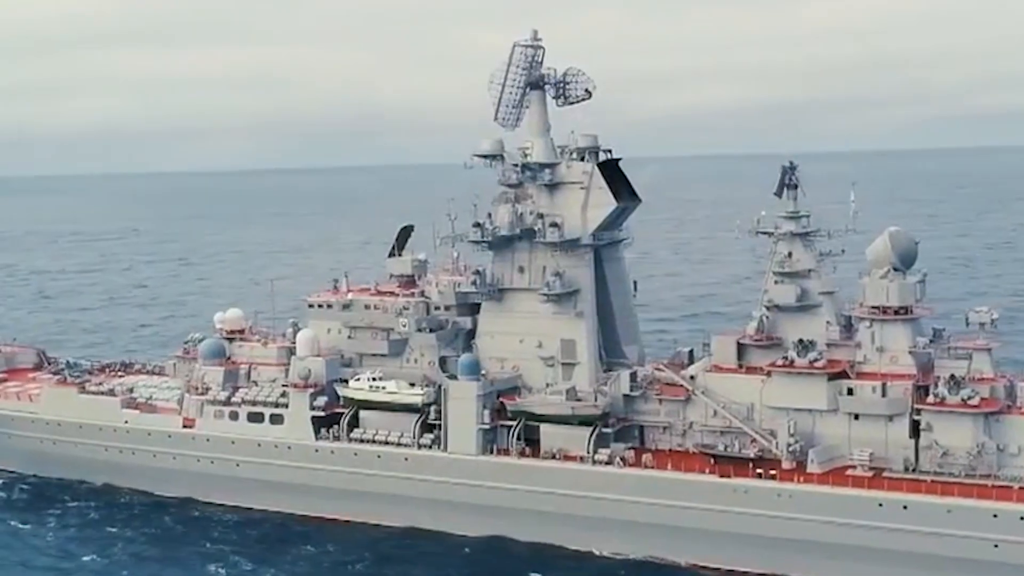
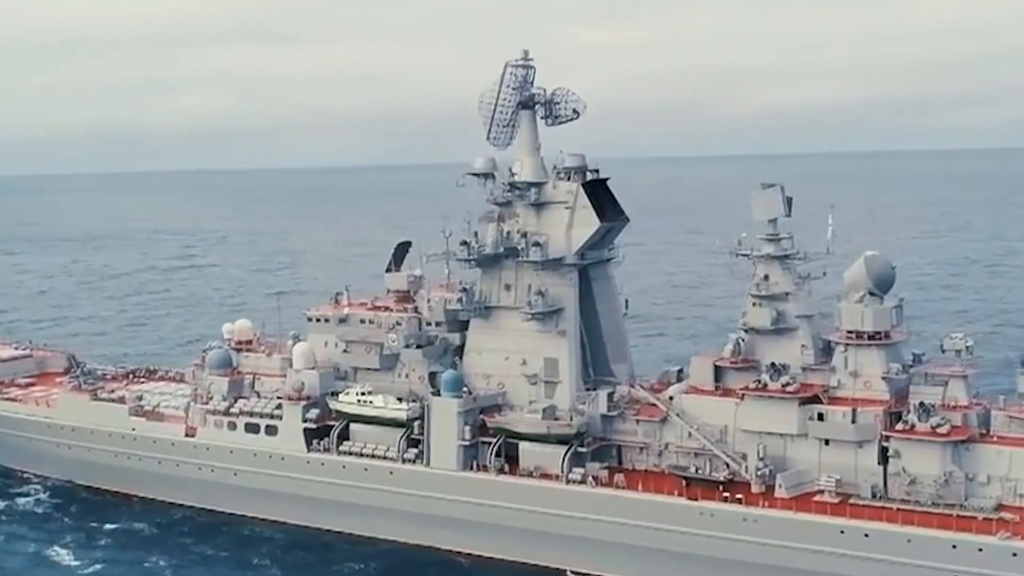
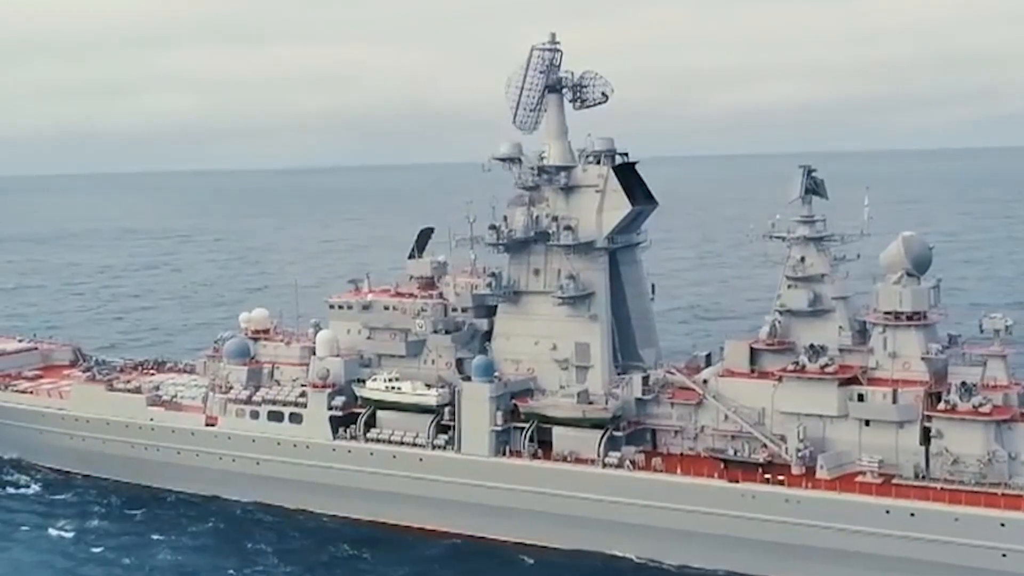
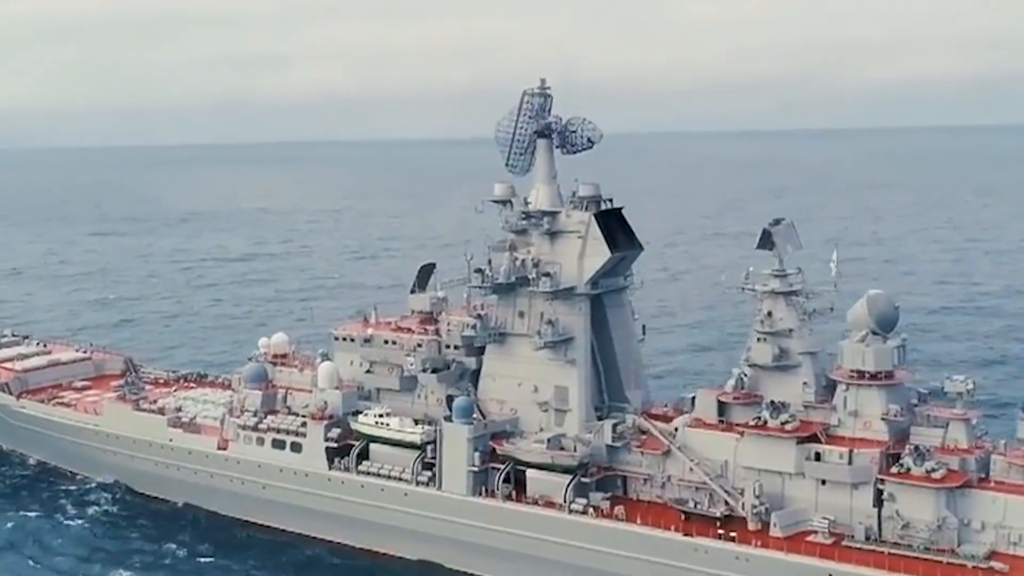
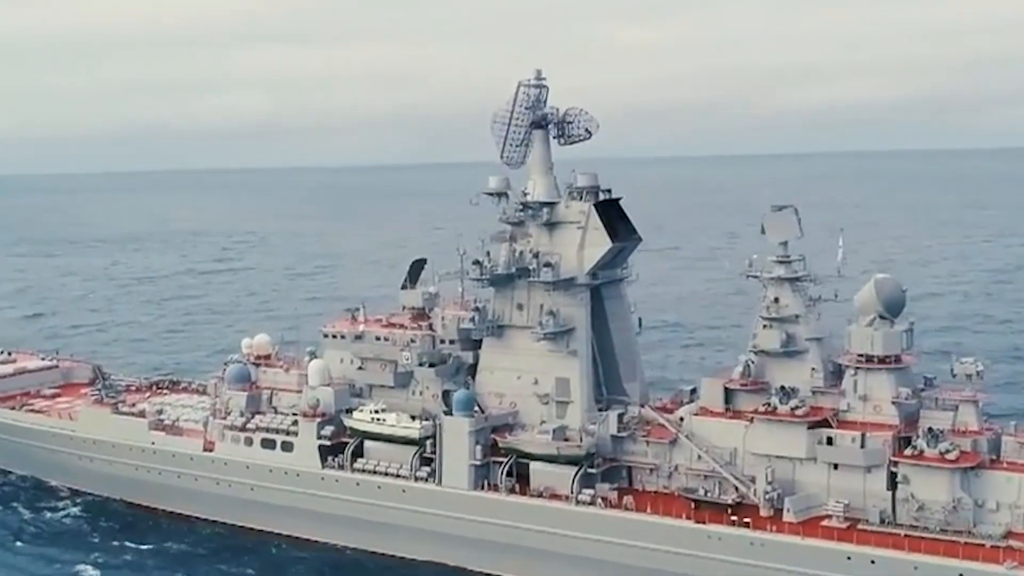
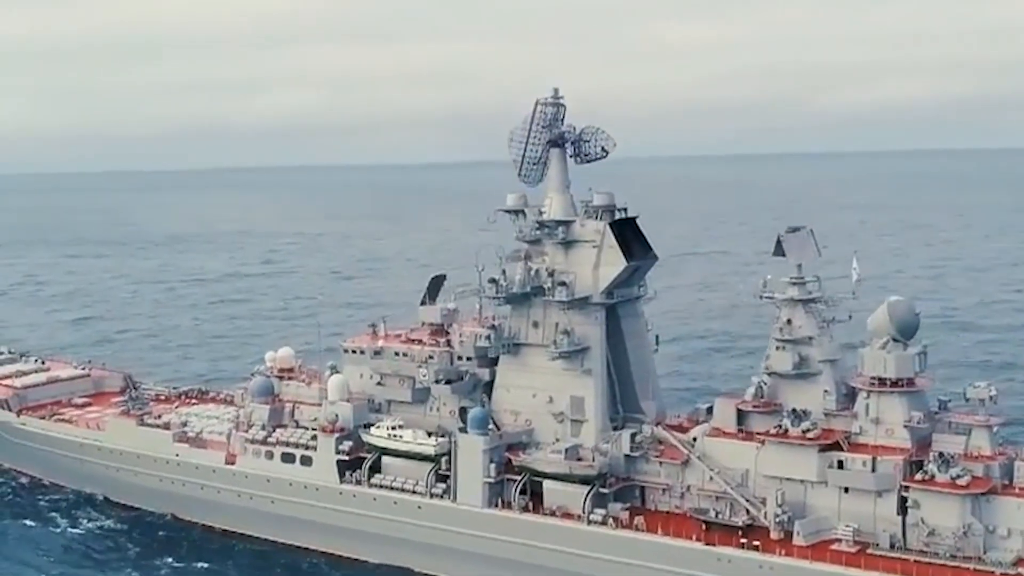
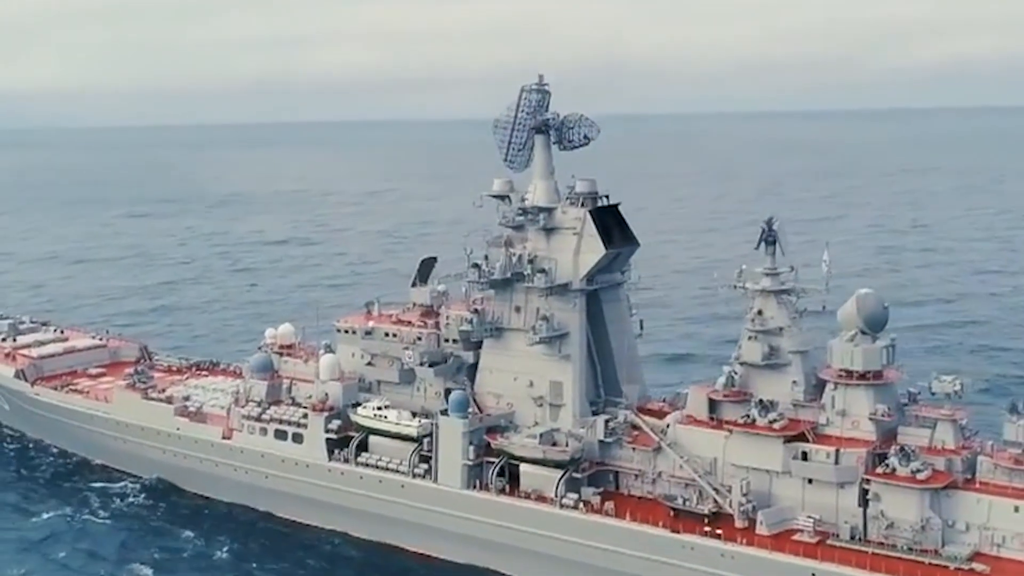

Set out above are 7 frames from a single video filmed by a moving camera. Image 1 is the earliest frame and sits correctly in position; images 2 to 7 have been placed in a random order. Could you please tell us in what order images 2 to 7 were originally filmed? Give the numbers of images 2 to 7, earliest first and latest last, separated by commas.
3, 2, 5, 6, 4, 7
